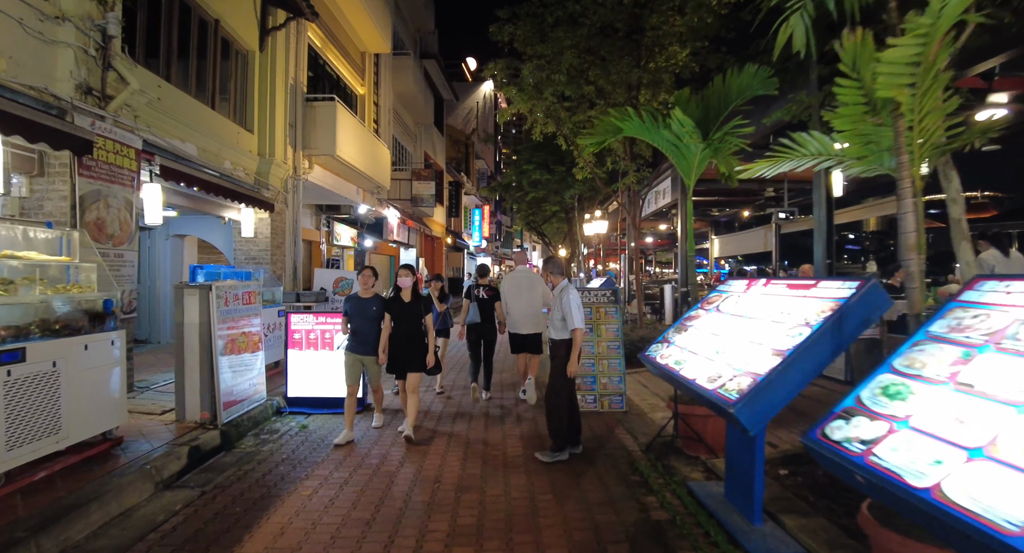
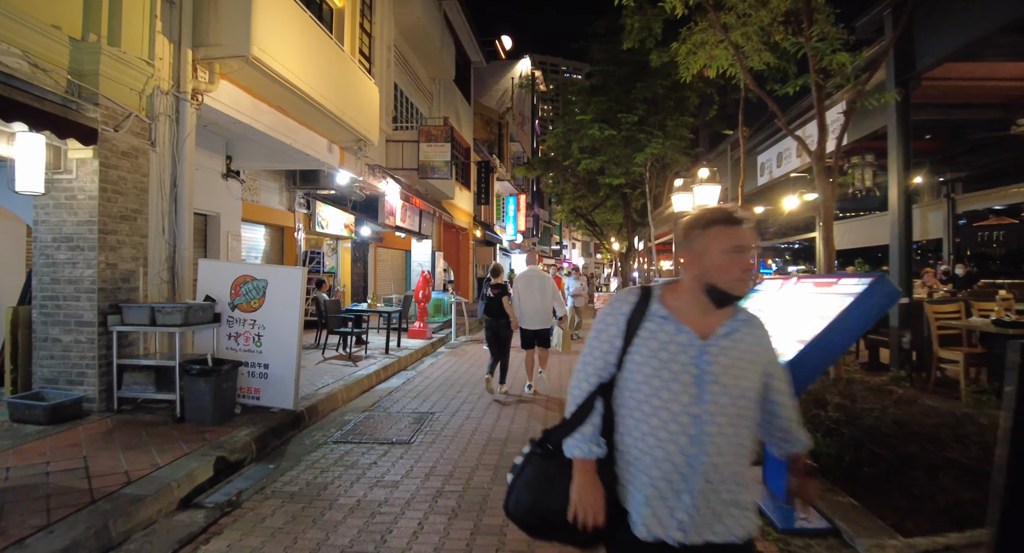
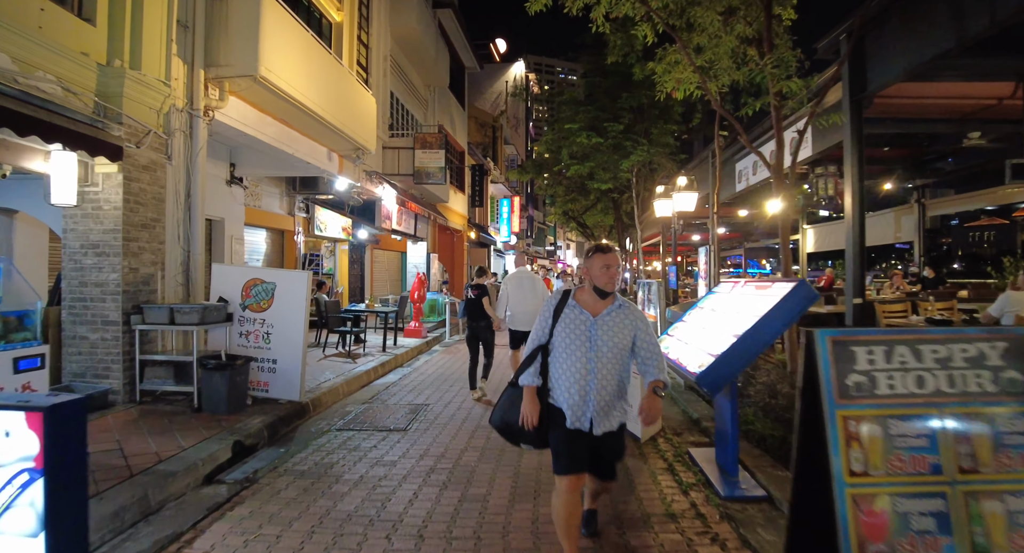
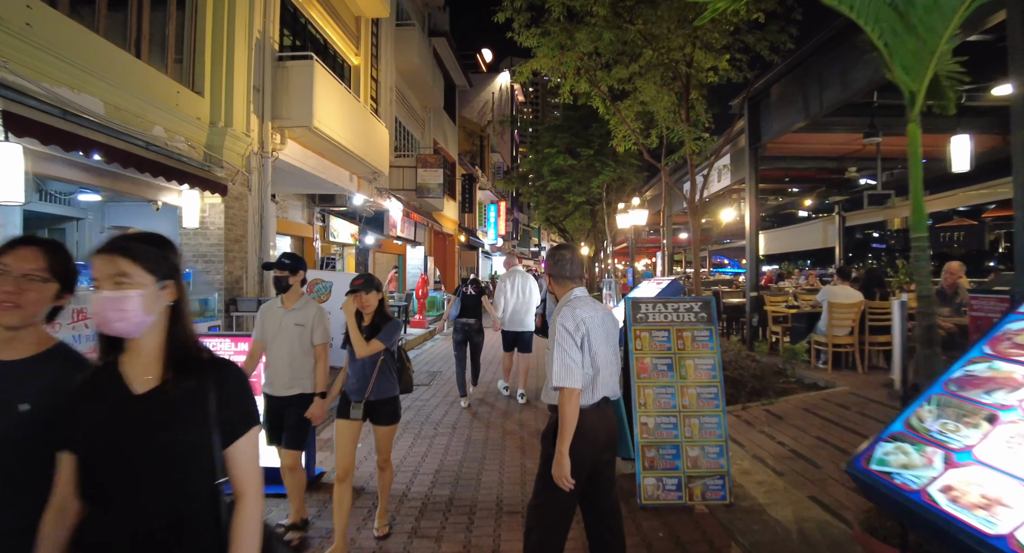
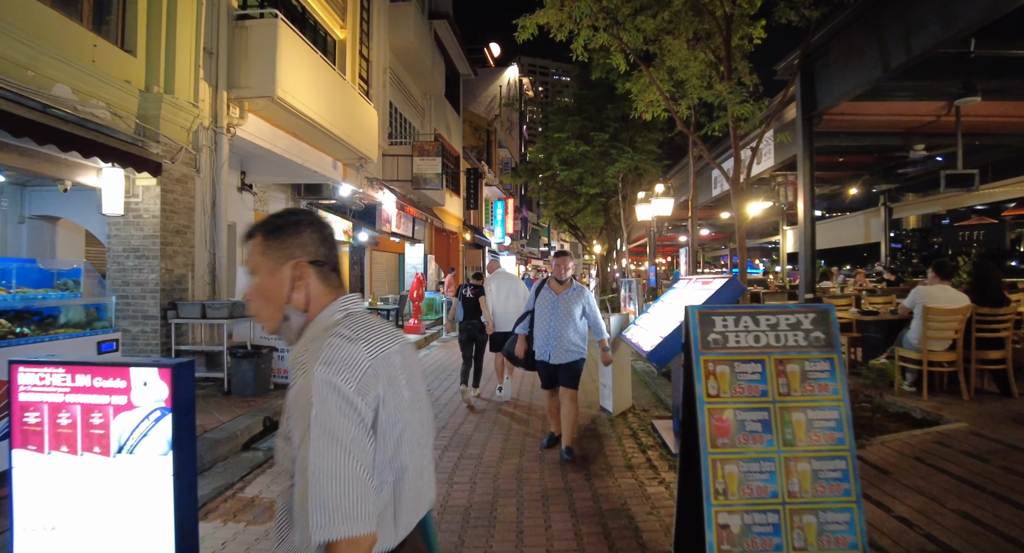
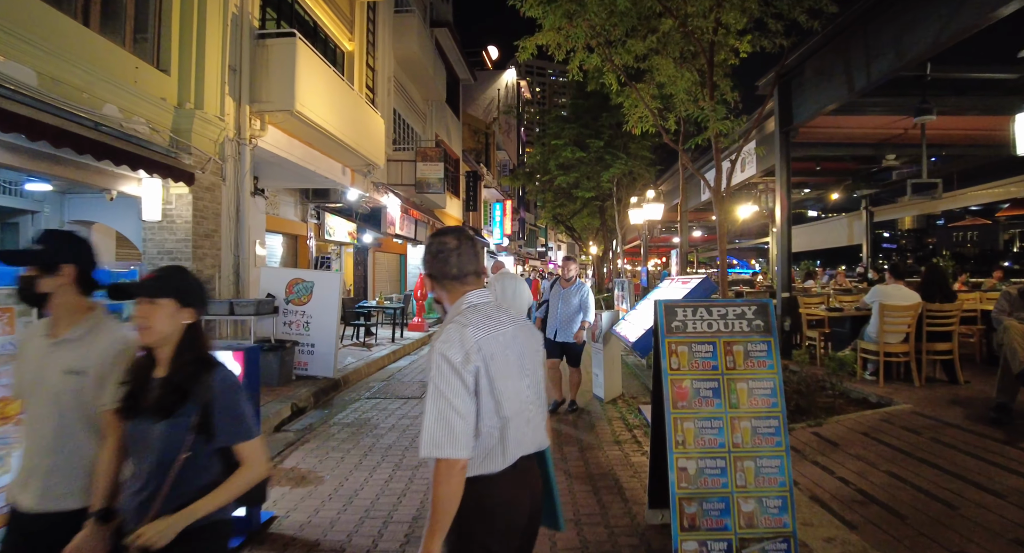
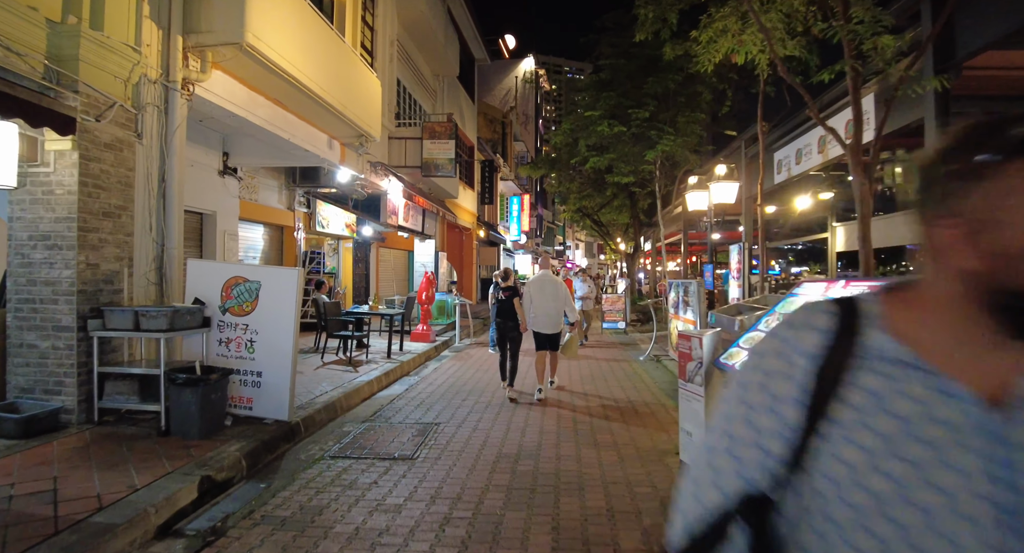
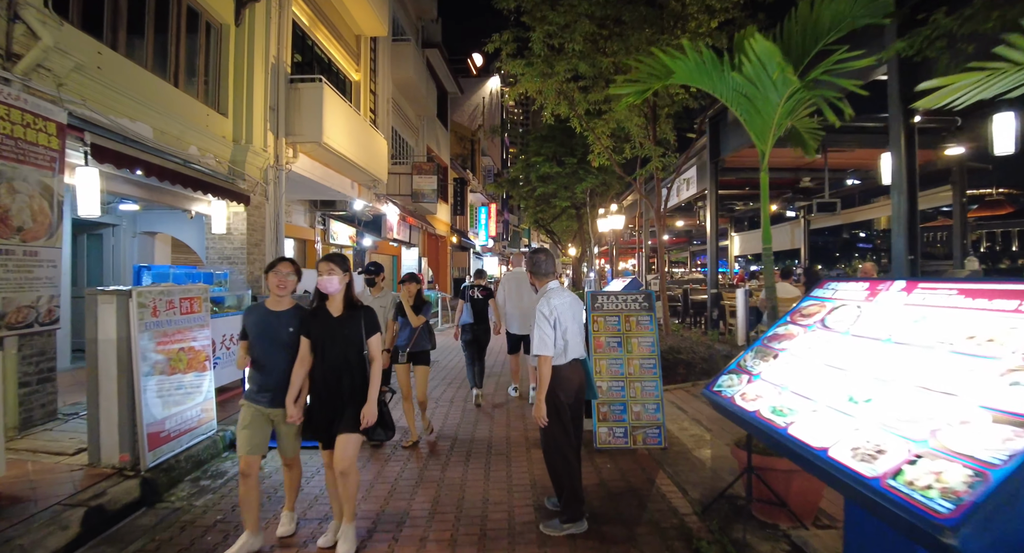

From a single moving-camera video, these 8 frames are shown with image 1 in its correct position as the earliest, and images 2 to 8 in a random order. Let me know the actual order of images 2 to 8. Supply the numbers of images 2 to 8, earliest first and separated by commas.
8, 4, 6, 5, 3, 2, 7
